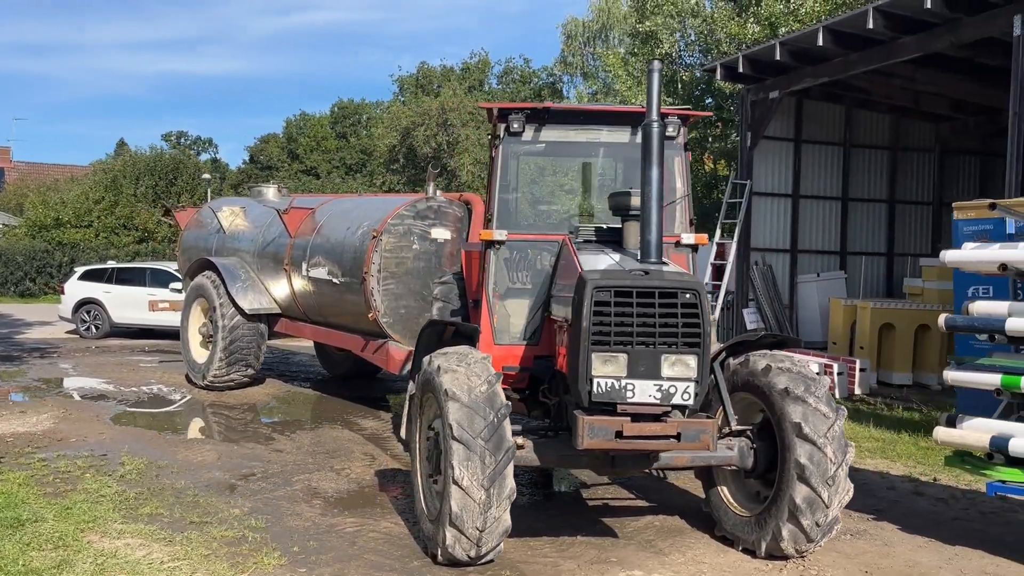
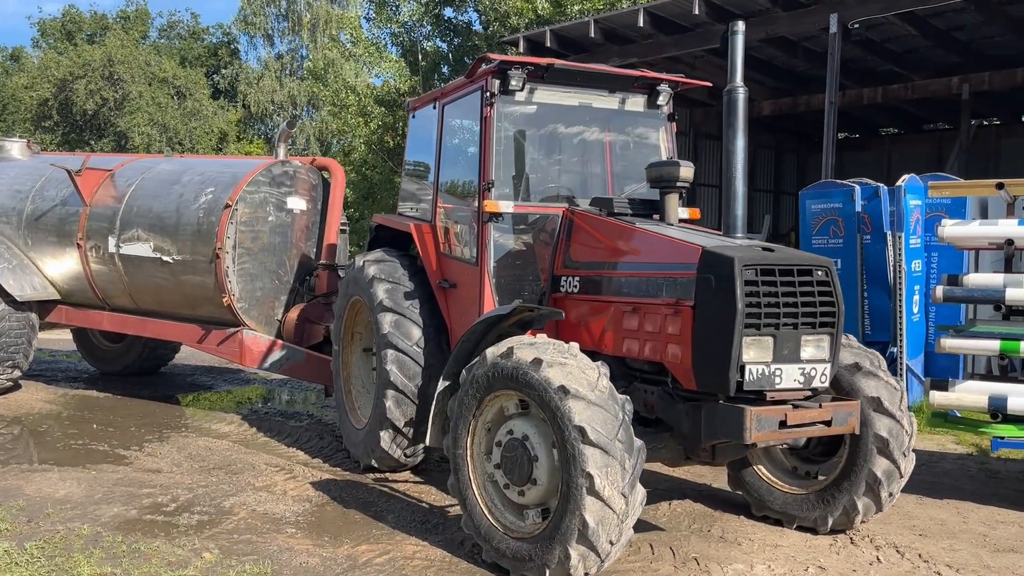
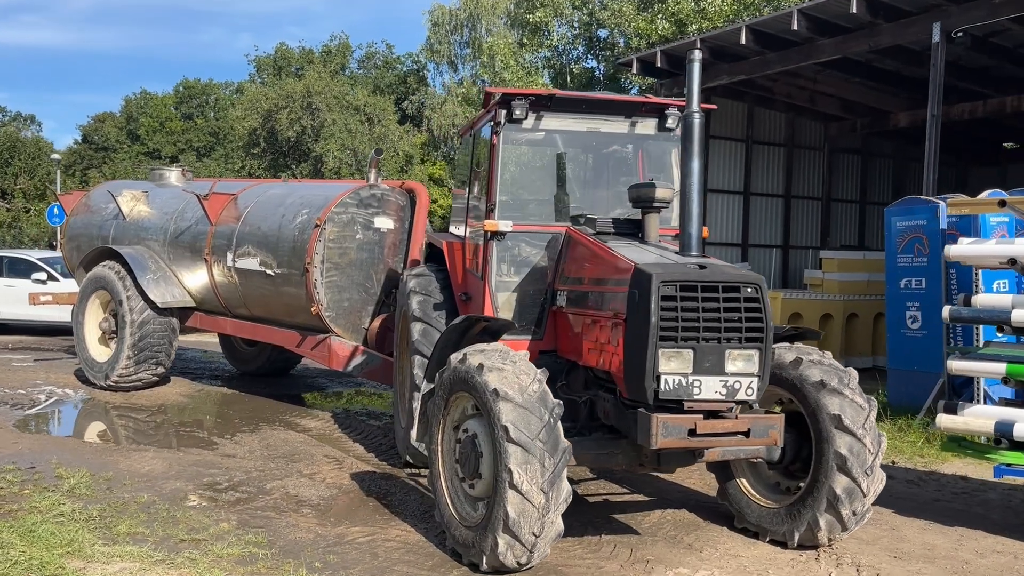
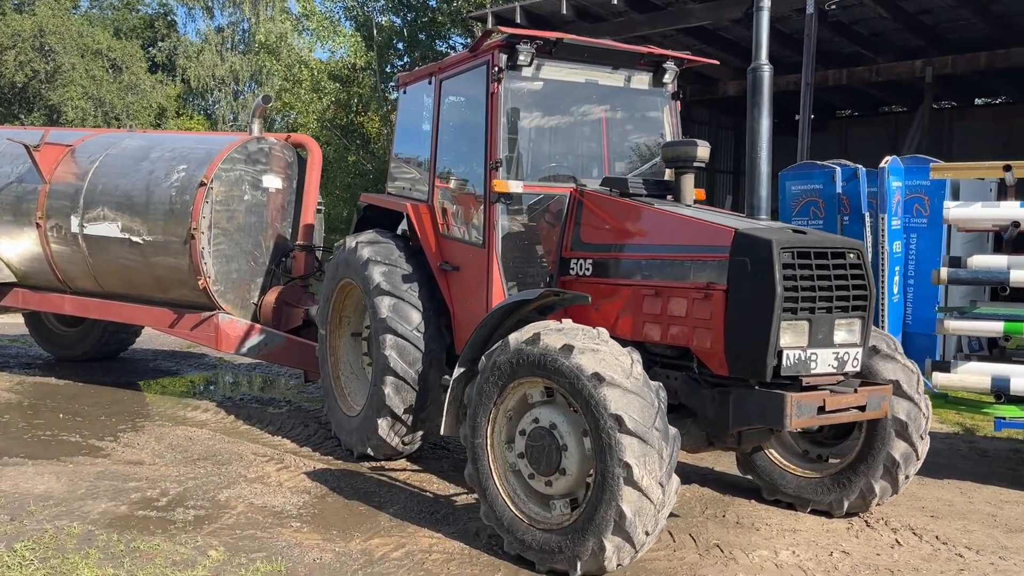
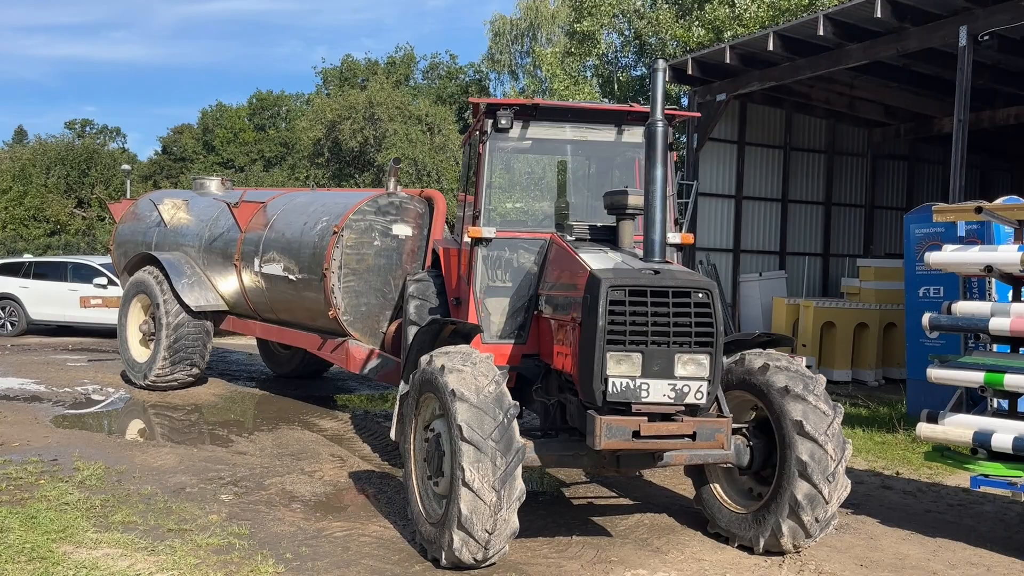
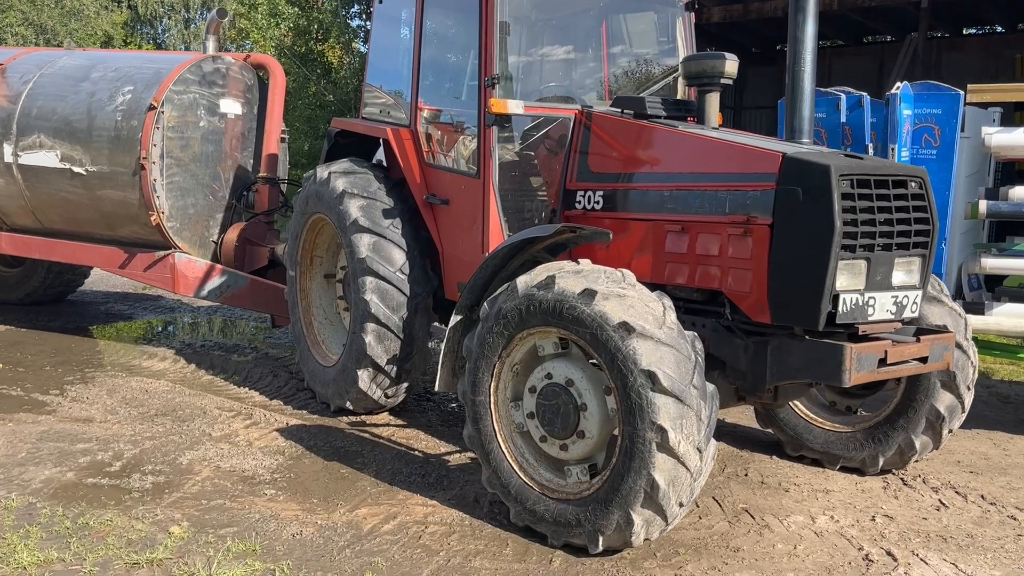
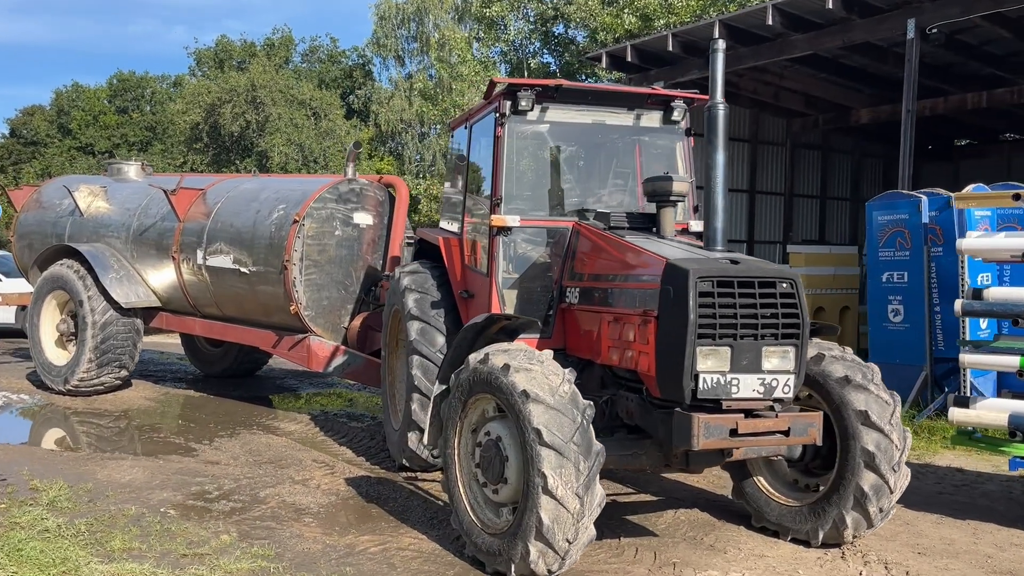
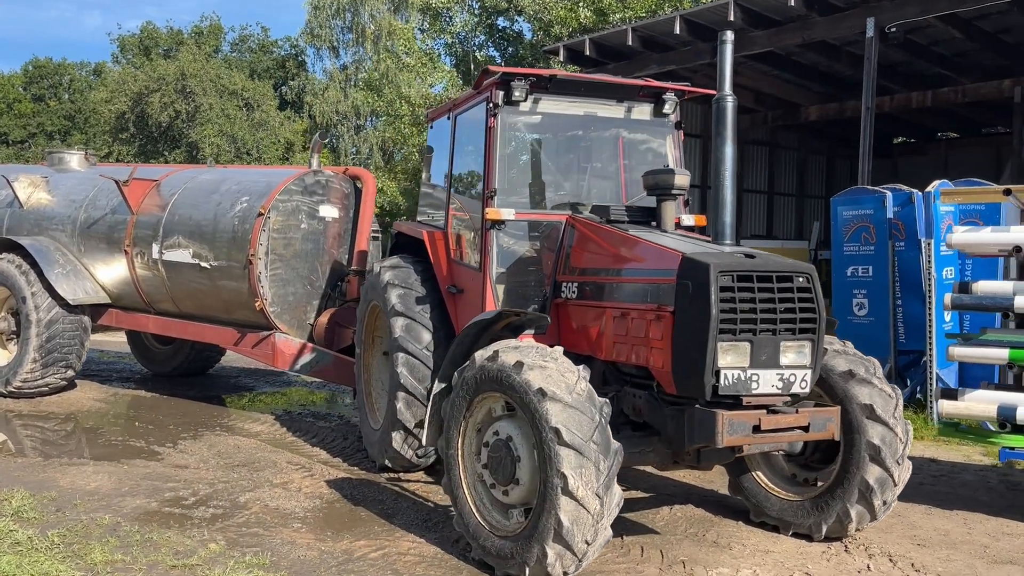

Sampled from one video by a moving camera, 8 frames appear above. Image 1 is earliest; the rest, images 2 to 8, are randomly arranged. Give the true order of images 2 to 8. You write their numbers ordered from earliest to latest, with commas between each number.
5, 3, 7, 8, 2, 4, 6
